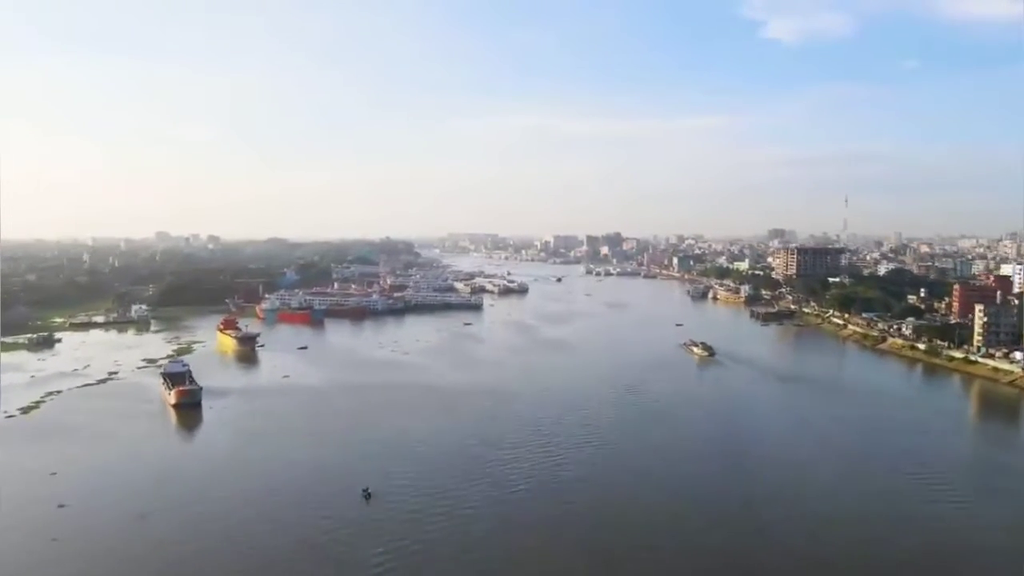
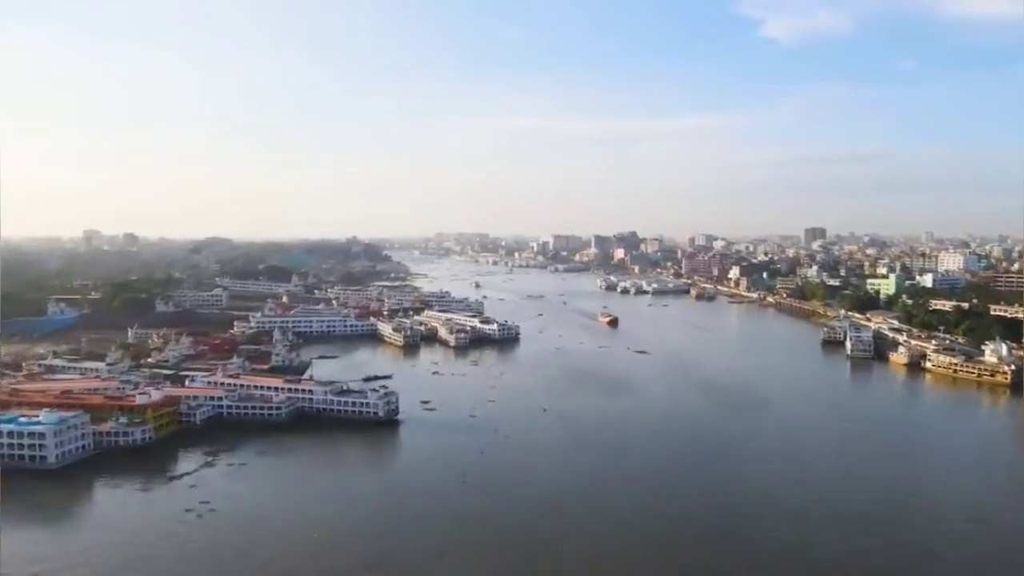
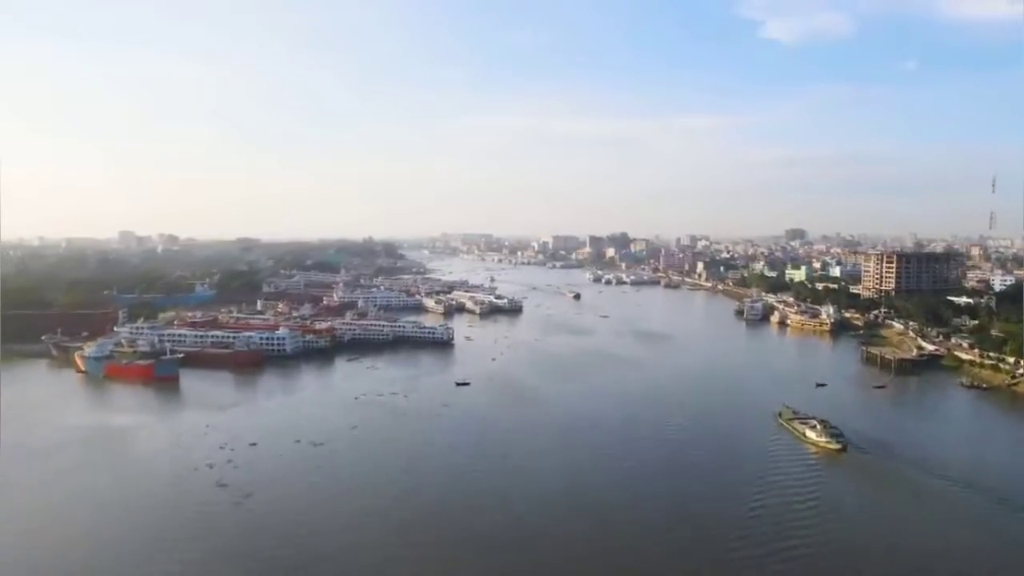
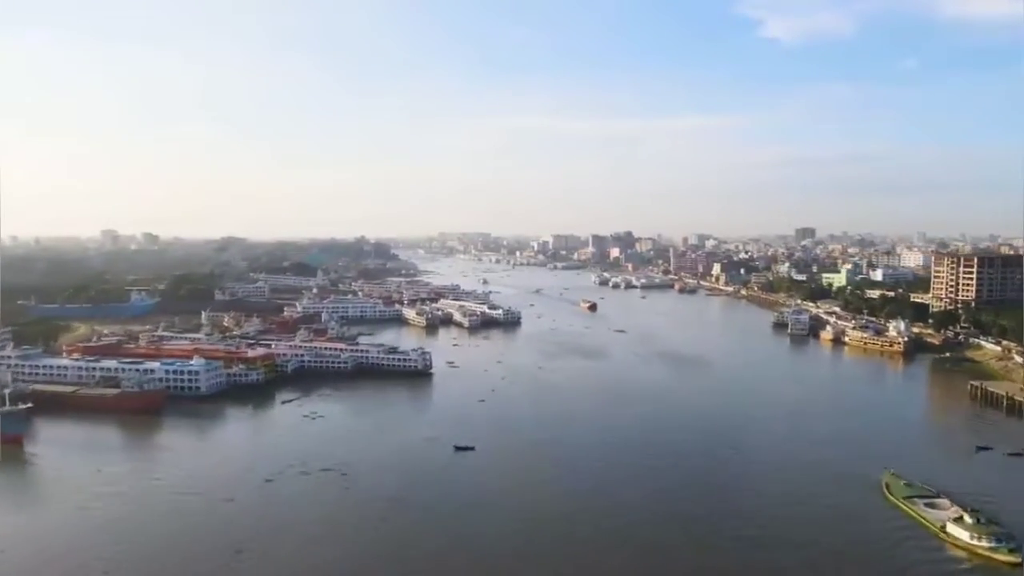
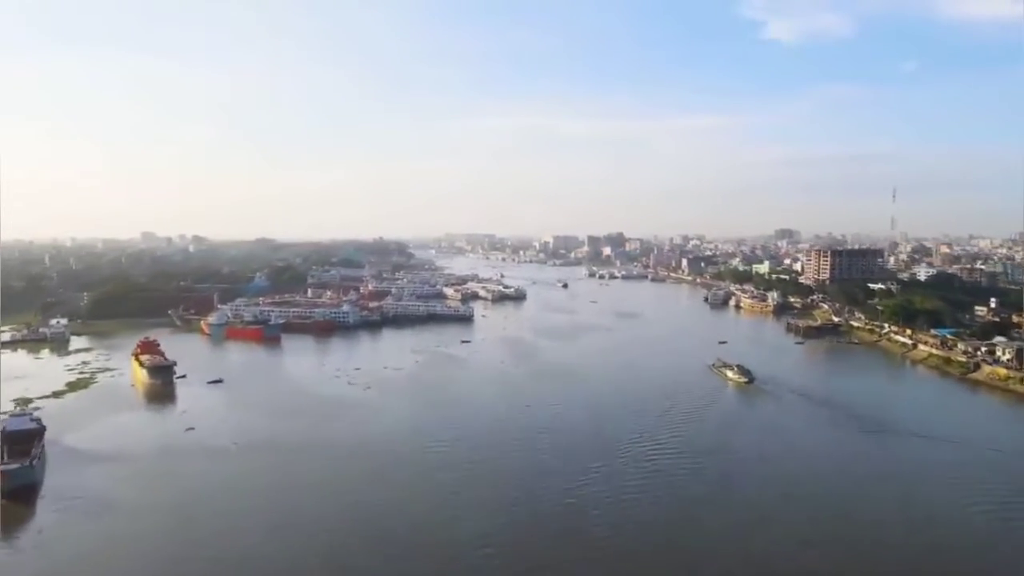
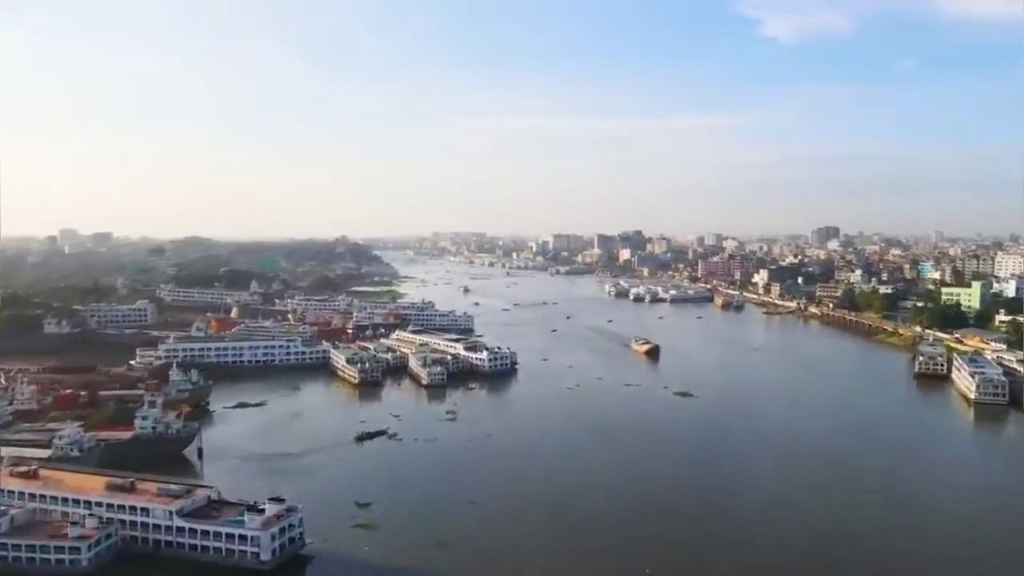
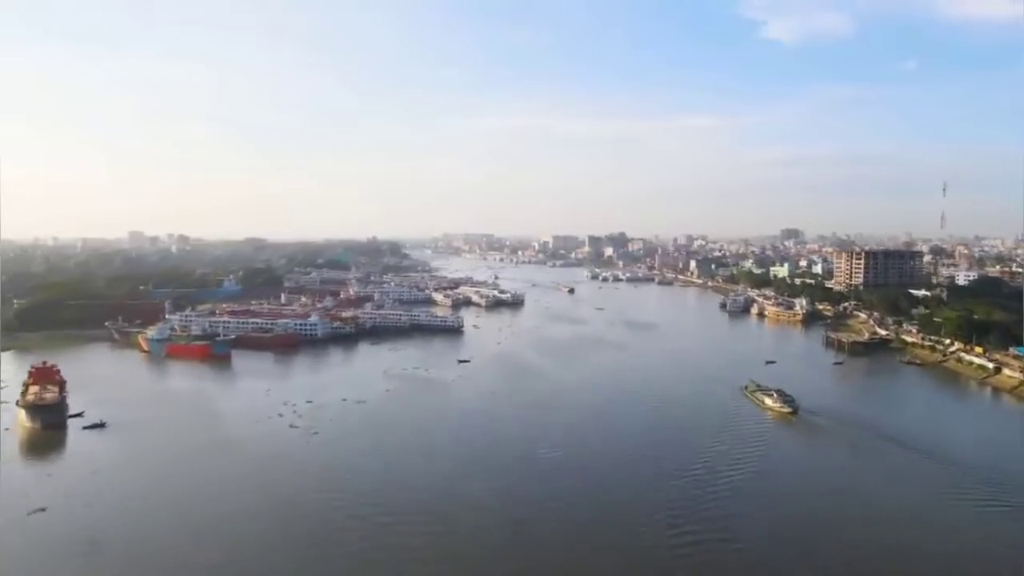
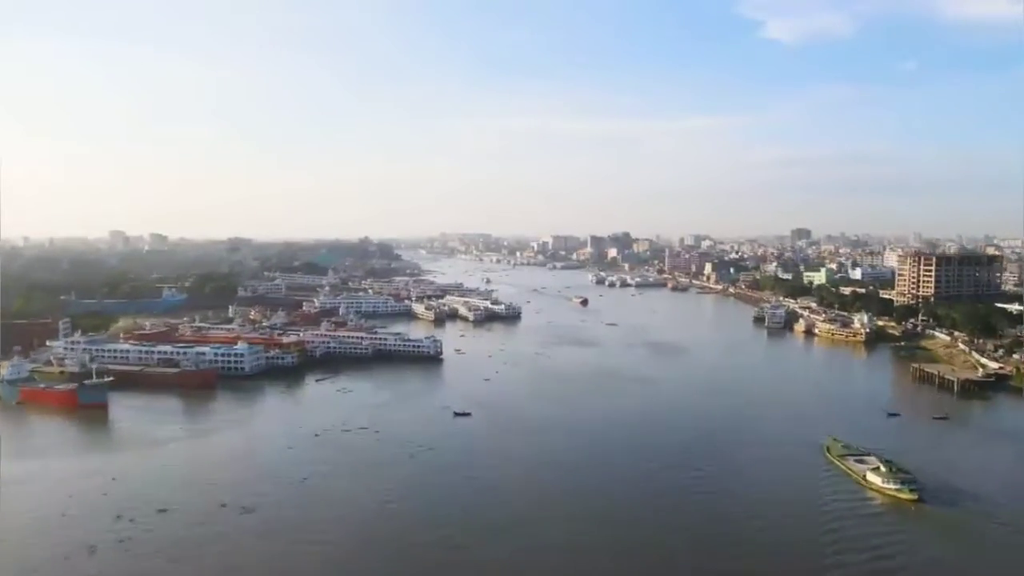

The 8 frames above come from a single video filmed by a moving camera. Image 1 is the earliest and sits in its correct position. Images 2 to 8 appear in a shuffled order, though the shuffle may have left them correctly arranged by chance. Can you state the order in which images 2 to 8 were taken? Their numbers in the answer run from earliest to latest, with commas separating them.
5, 7, 3, 8, 4, 2, 6
